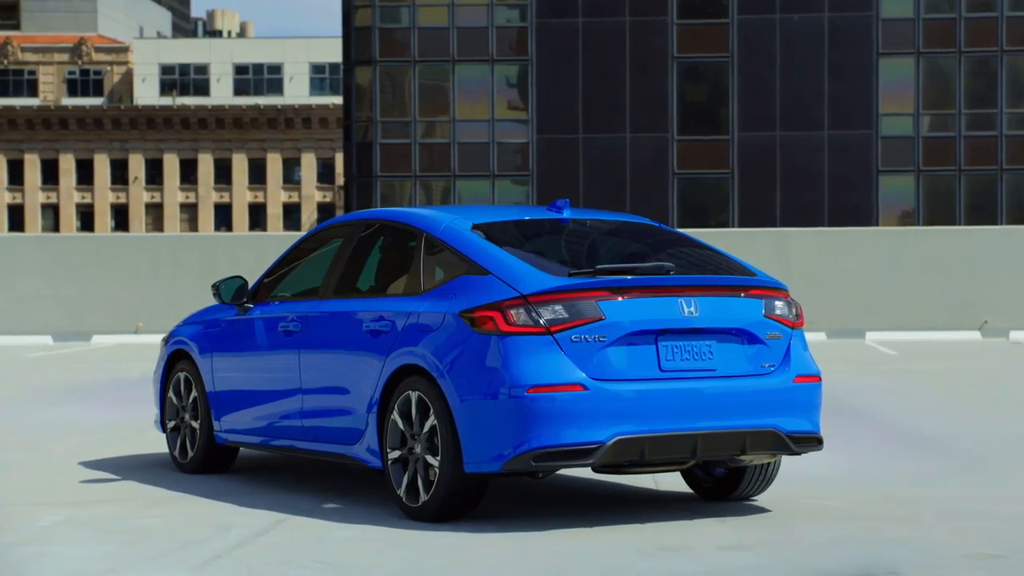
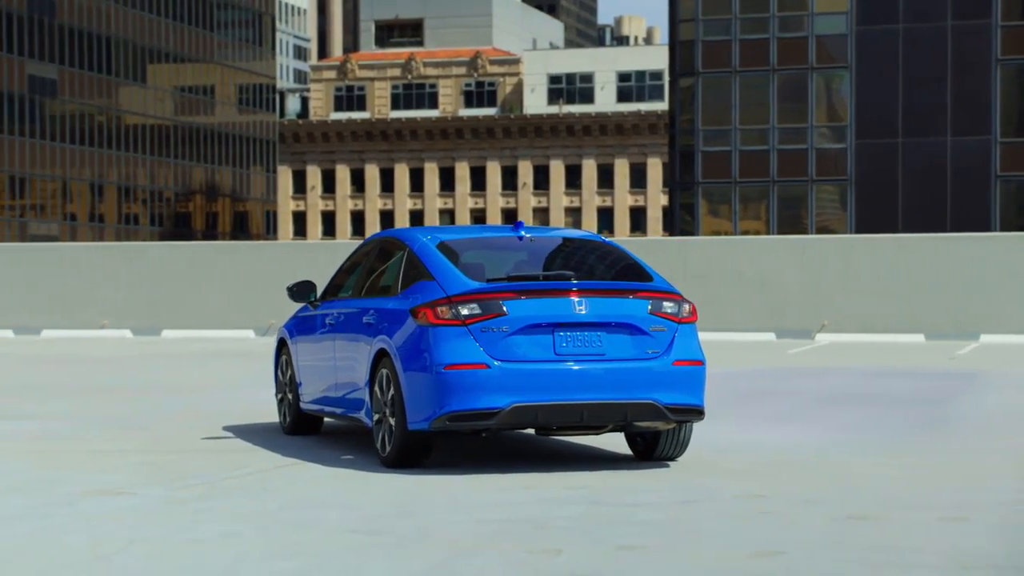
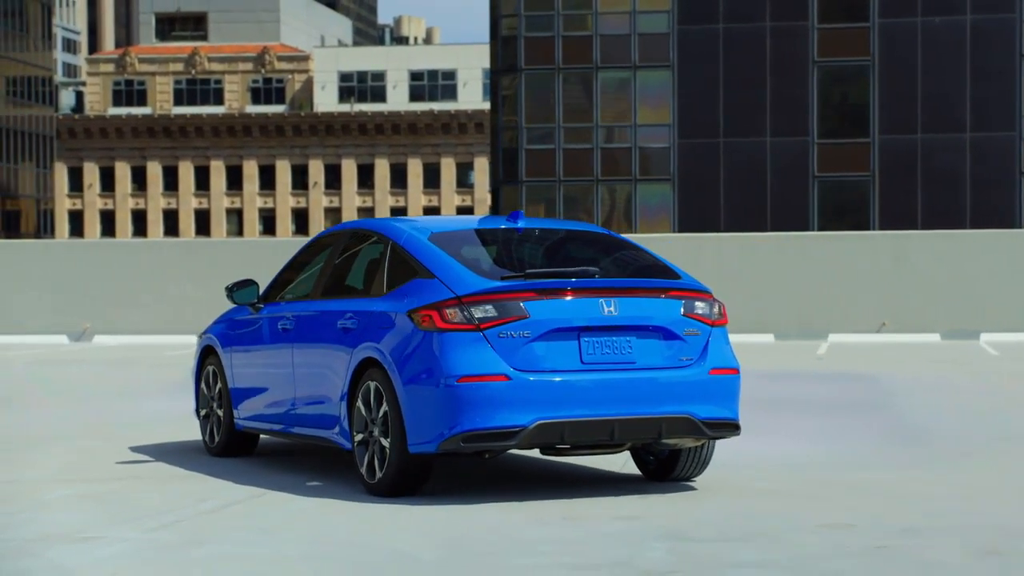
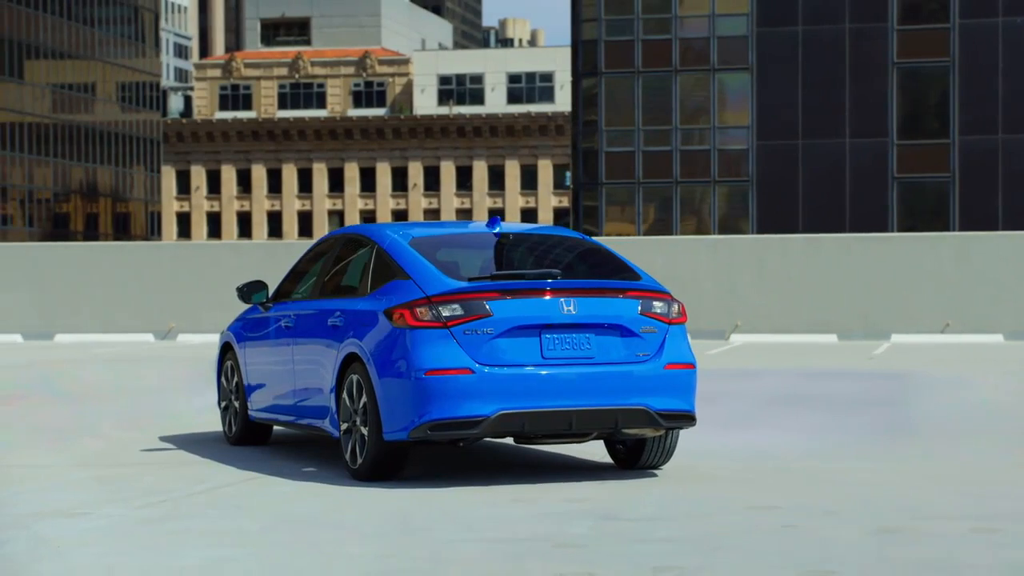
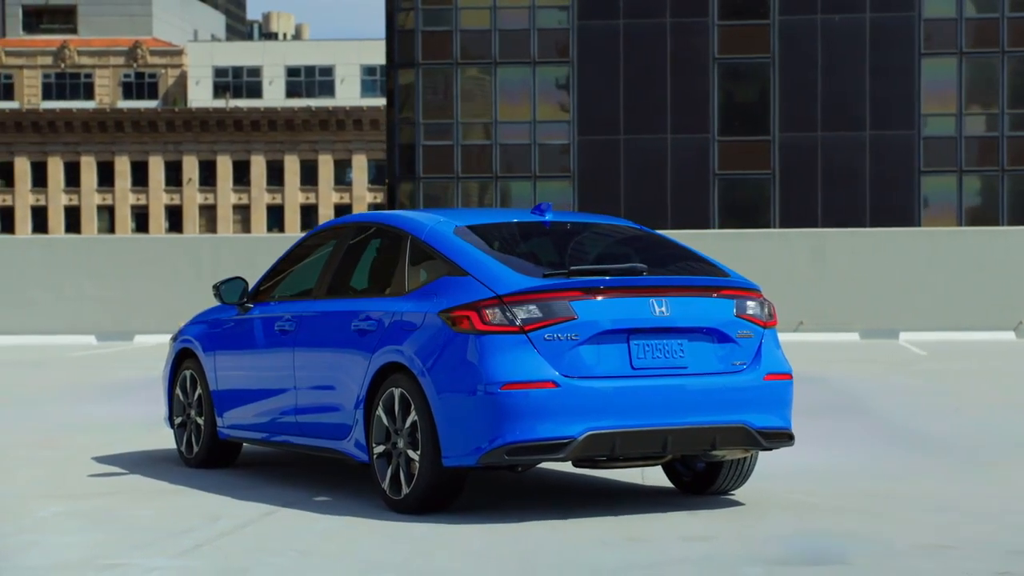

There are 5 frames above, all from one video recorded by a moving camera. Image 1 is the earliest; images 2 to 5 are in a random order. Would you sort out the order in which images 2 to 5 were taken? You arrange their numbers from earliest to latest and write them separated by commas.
5, 3, 4, 2
